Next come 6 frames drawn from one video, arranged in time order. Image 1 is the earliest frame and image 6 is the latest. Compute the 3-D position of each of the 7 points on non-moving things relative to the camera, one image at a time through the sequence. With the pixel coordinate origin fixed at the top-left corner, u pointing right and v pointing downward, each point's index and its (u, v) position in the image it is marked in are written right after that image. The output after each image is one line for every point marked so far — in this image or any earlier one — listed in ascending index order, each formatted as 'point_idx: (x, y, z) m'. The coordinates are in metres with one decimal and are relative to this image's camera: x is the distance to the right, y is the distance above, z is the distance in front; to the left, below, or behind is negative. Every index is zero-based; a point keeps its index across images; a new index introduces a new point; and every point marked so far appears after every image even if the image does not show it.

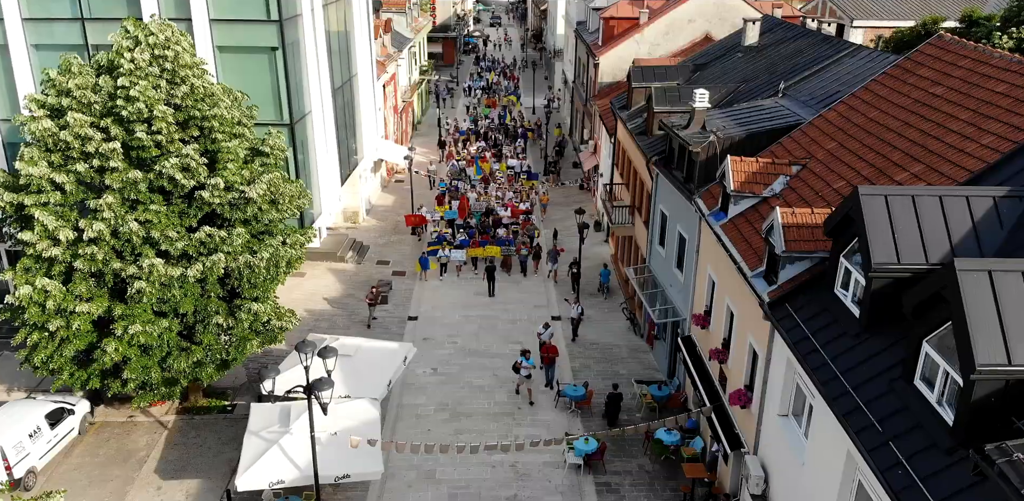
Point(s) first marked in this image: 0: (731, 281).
0: (+4.5, -0.6, +19.5) m
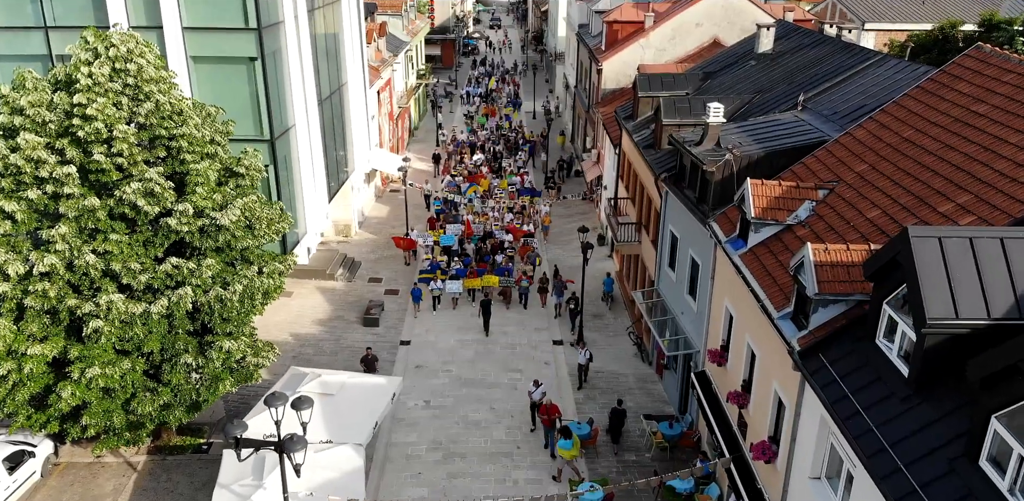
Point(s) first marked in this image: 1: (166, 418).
0: (+4.5, -1.2, +17.7) m
1: (-6.9, -3.4, +18.9) m
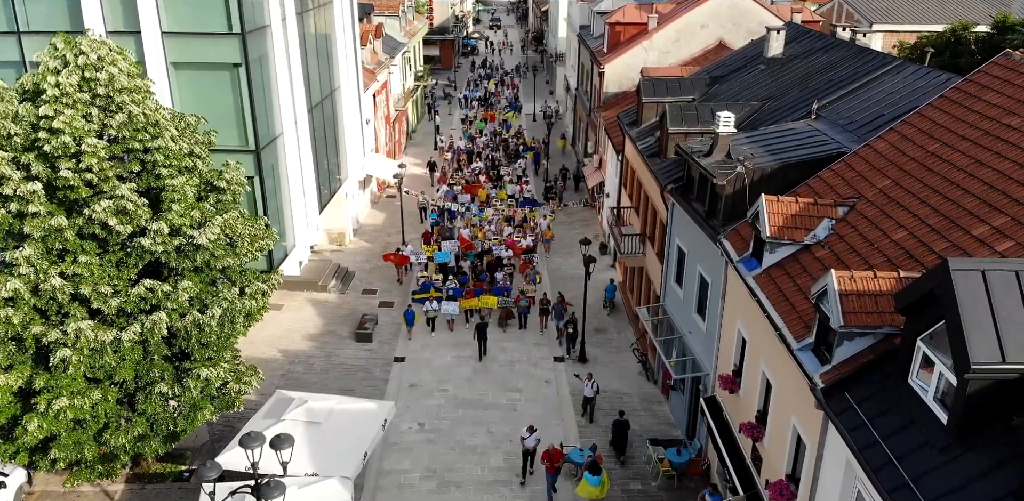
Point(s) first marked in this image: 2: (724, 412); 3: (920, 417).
0: (+4.5, -1.6, +16.5) m
1: (-7.0, -3.8, +17.7) m
2: (+4.3, -3.3, +19.2) m
3: (+5.1, -2.1, +11.8) m
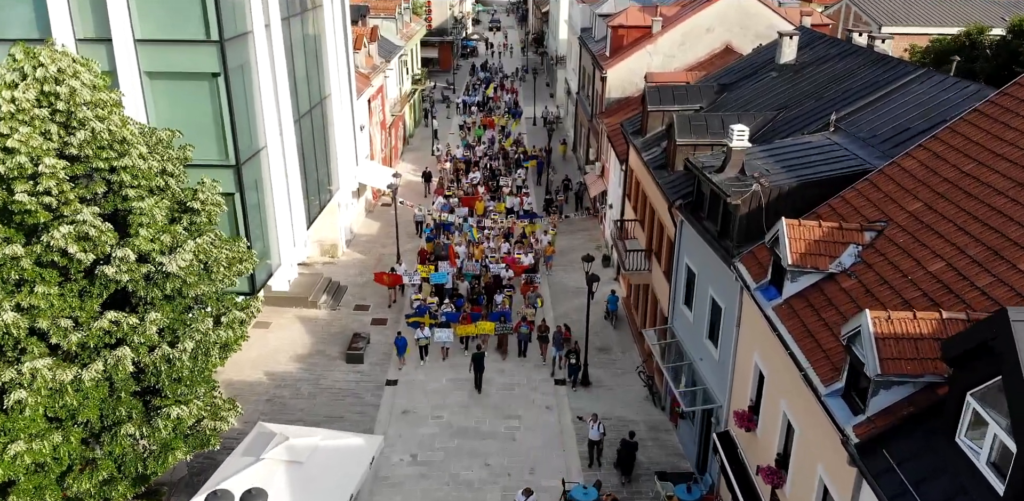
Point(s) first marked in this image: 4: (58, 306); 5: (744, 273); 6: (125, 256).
0: (+4.4, -2.1, +15.1) m
1: (-7.0, -4.2, +16.3) m
2: (+4.3, -3.8, +17.8) m
3: (+5.1, -2.6, +10.4) m
4: (-7.3, -0.9, +15.2) m
5: (+4.2, -0.4, +17.3) m
6: (-6.3, -0.1, +15.4) m
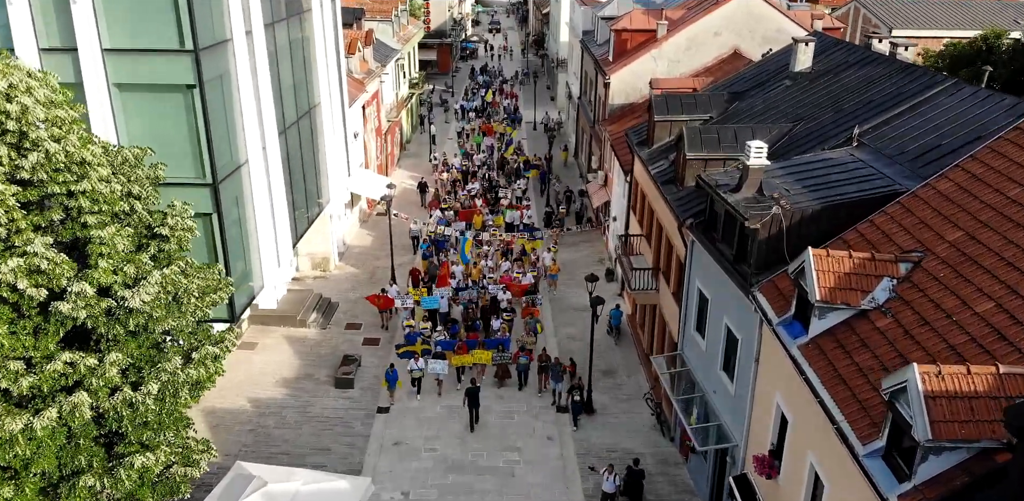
0: (+4.4, -2.6, +13.6) m
1: (-7.0, -4.7, +14.9) m
2: (+4.3, -4.3, +16.3) m
3: (+5.0, -3.1, +8.9) m
4: (-7.3, -1.4, +13.7) m
5: (+4.2, -0.9, +15.8) m
6: (-6.3, -0.6, +13.9) m
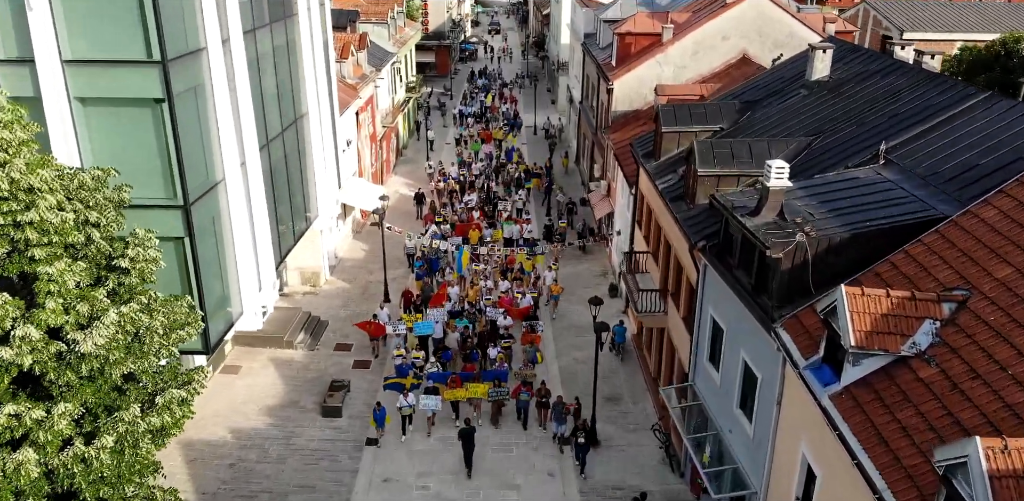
0: (+4.4, -3.1, +12.1) m
1: (-7.1, -5.2, +13.4) m
2: (+4.2, -4.8, +14.8) m
3: (+5.0, -3.6, +7.4) m
4: (-7.4, -1.9, +12.2) m
5: (+4.2, -1.4, +14.3) m
6: (-6.4, -1.1, +12.4) m
